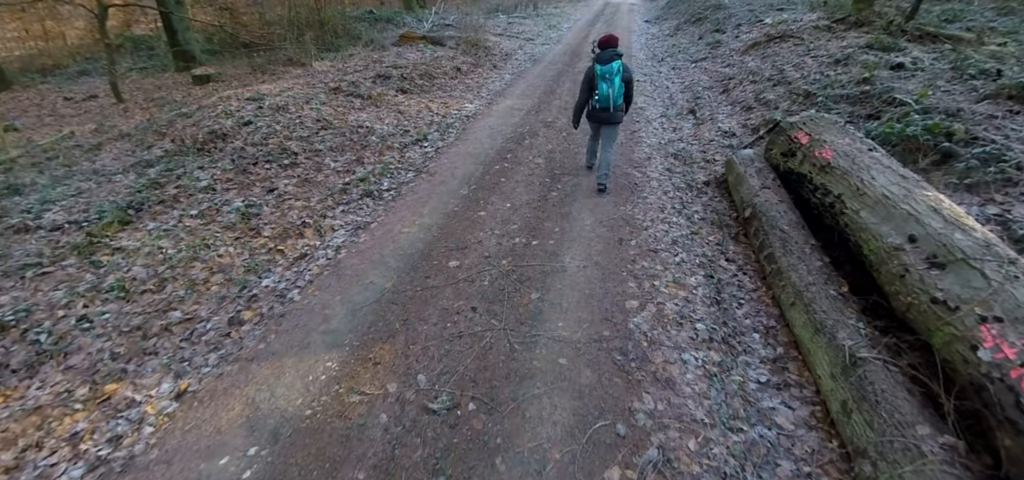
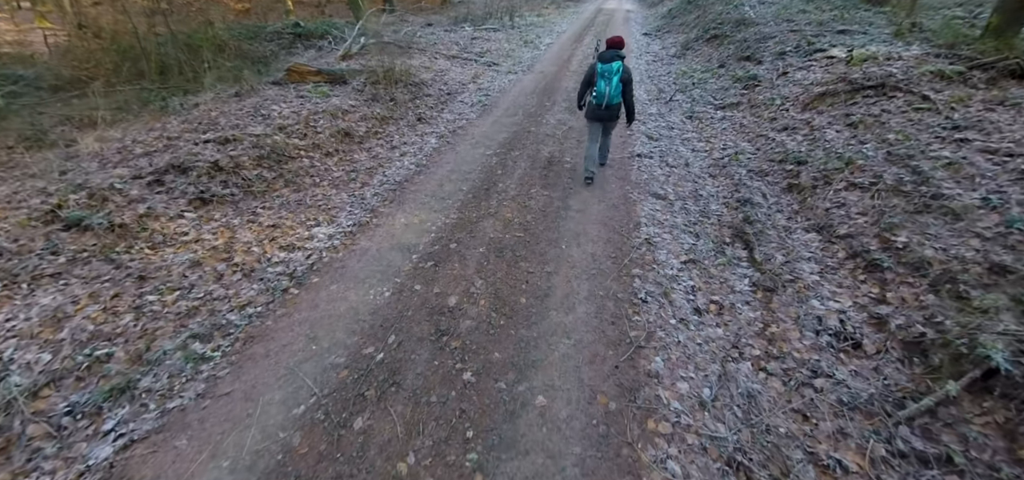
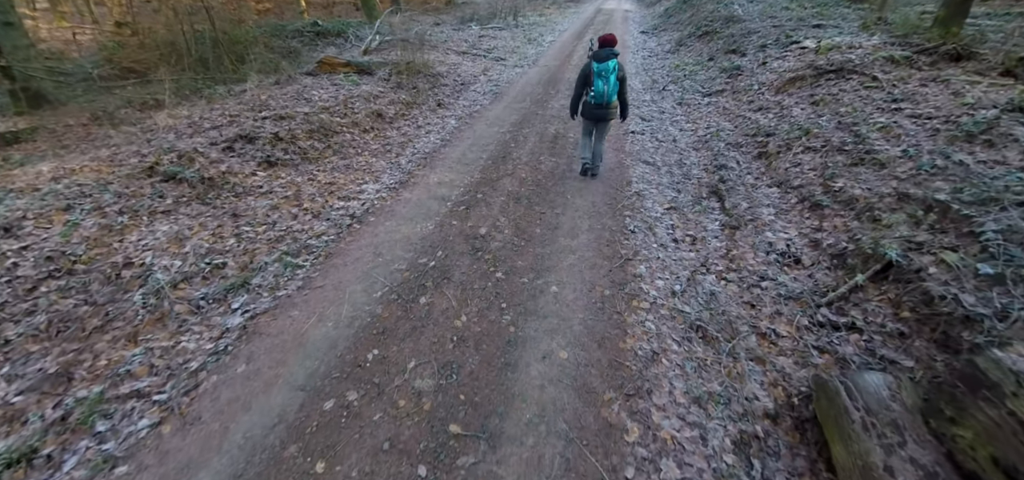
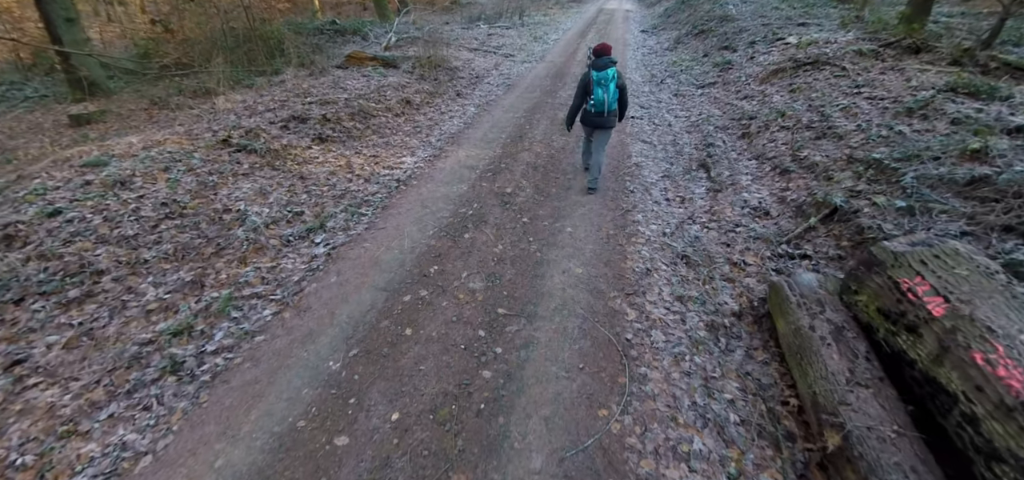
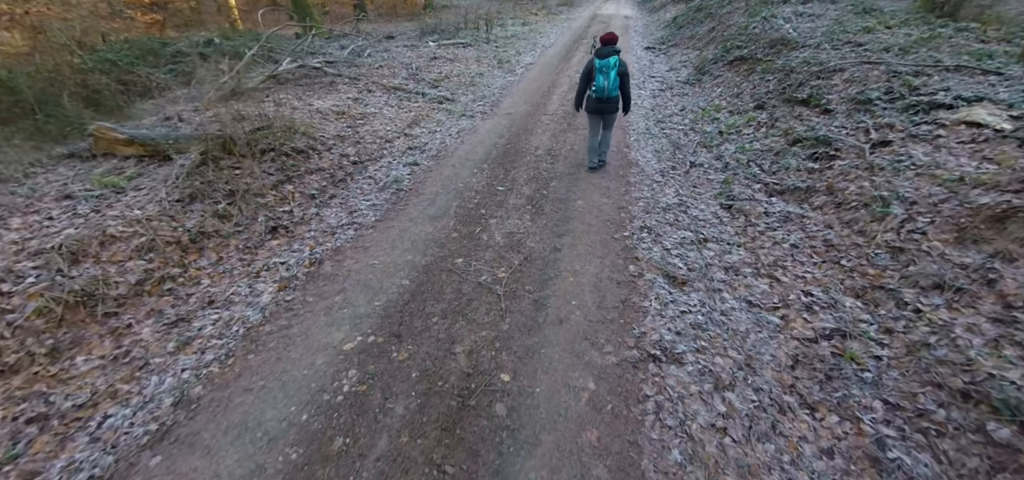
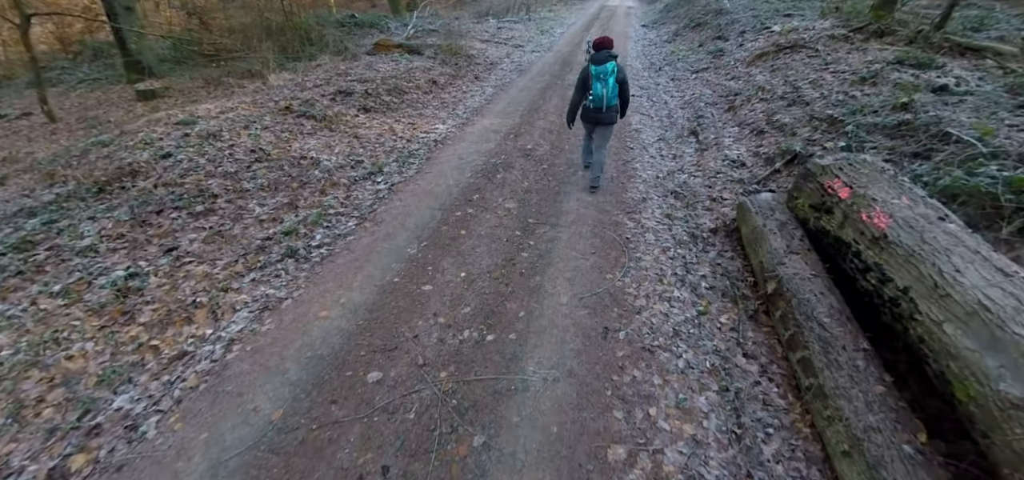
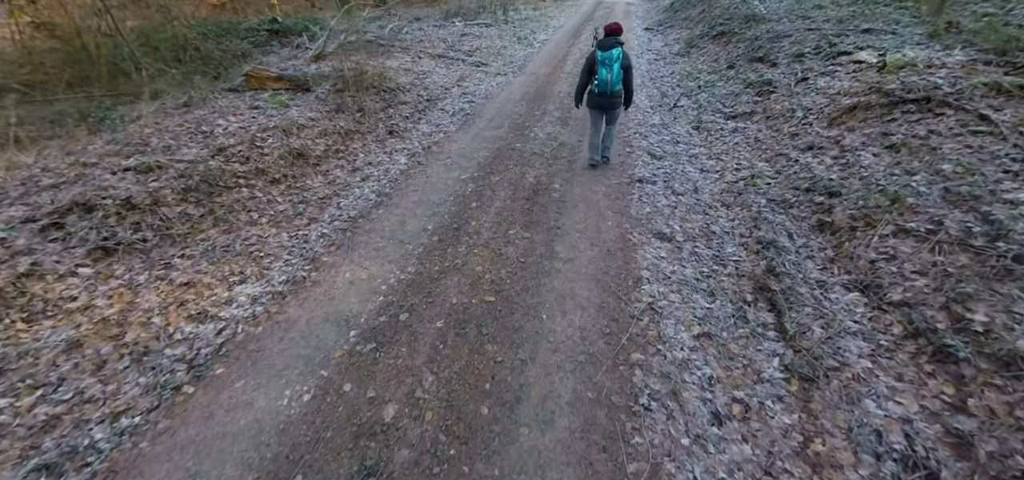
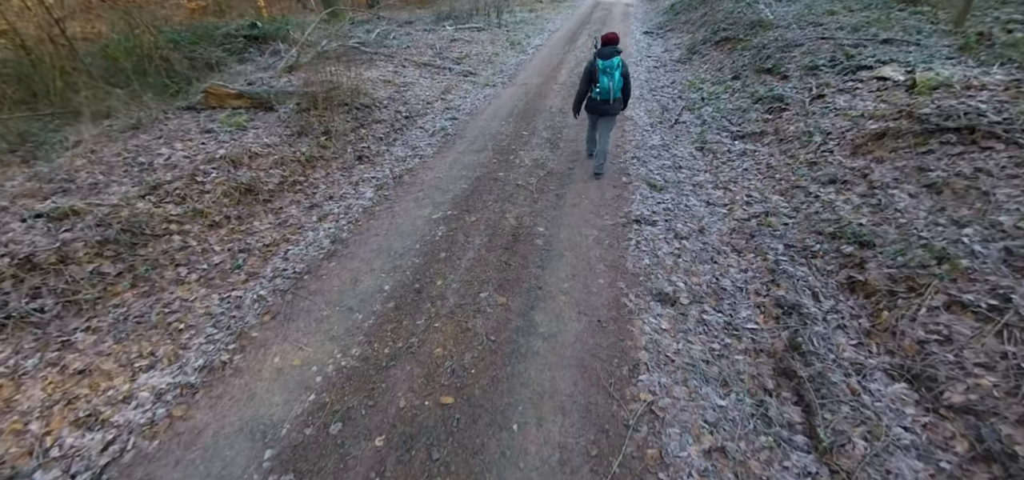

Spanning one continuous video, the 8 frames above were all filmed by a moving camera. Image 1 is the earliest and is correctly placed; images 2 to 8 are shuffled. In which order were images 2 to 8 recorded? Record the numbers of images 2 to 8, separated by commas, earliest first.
6, 4, 3, 2, 7, 8, 5
